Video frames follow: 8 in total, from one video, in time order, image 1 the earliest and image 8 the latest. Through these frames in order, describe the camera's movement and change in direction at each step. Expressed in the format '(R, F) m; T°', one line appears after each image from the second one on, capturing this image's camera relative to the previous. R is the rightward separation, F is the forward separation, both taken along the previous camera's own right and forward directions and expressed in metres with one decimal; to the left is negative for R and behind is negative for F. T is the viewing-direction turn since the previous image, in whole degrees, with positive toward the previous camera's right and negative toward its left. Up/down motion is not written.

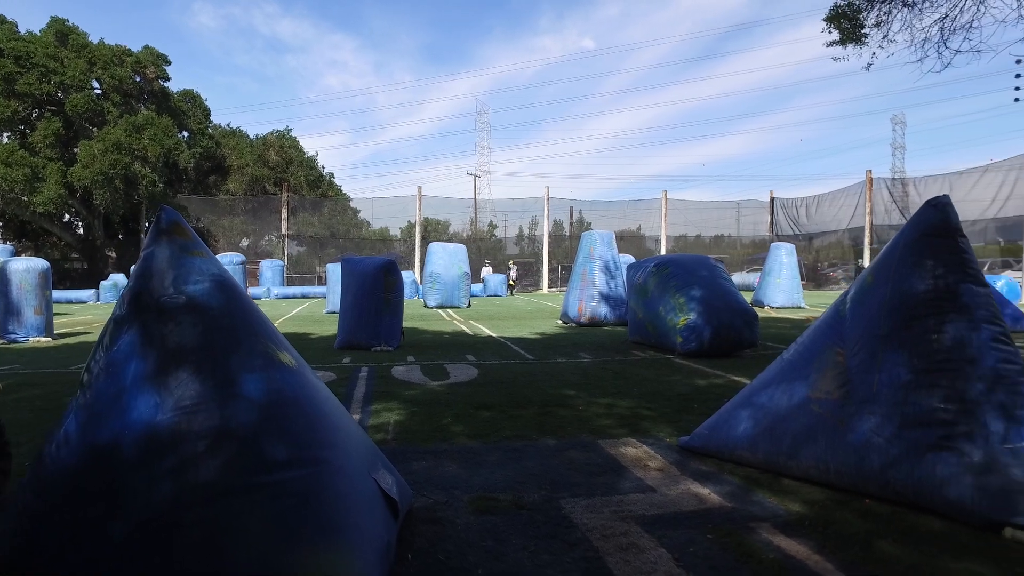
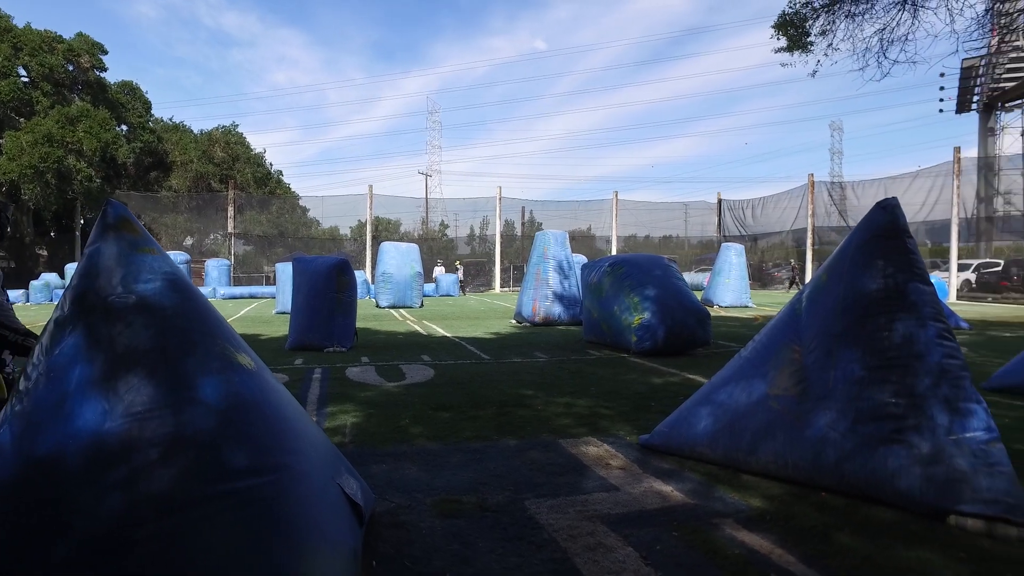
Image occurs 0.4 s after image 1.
(-0.1, 0.0) m; +4°
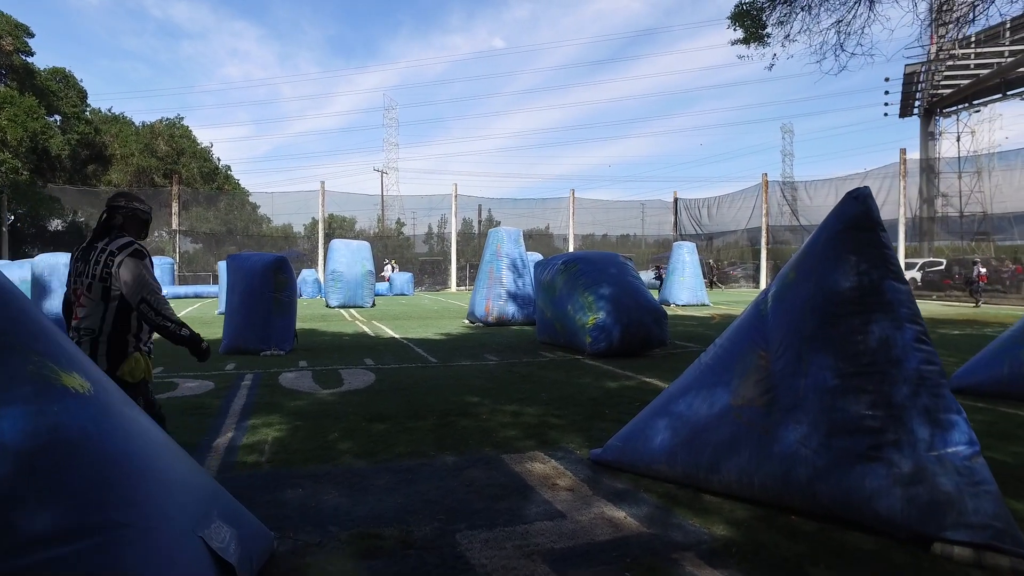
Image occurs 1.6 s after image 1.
(+0.1, +0.5) m; +3°
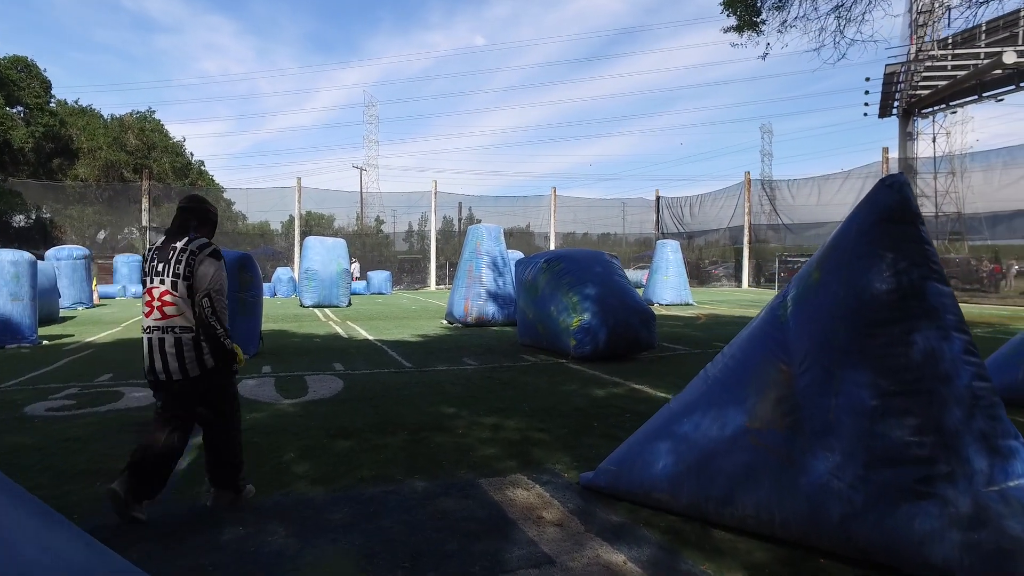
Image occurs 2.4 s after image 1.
(0.0, +0.5) m; +2°
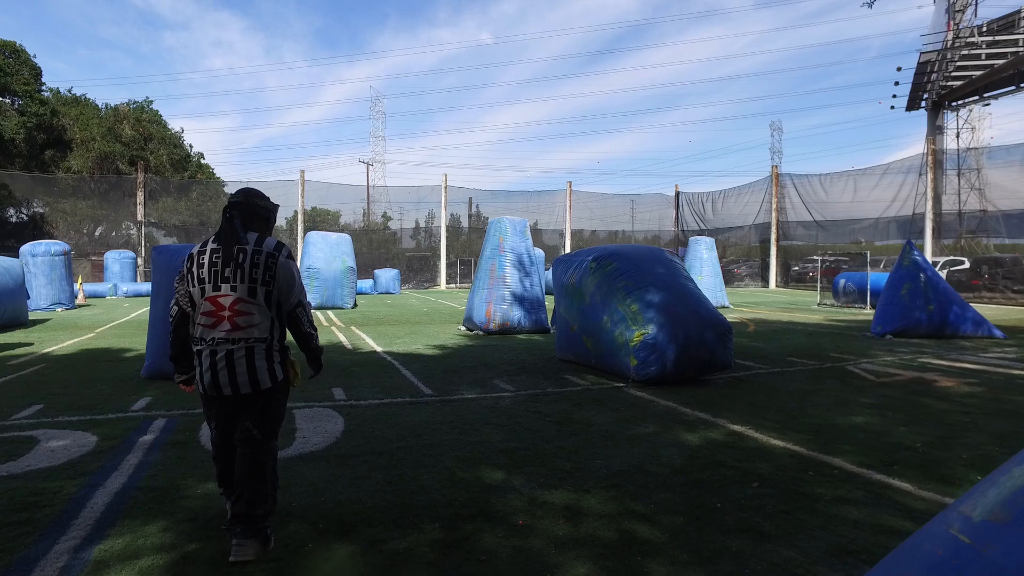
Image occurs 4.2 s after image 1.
(-0.4, +1.7) m; 0°
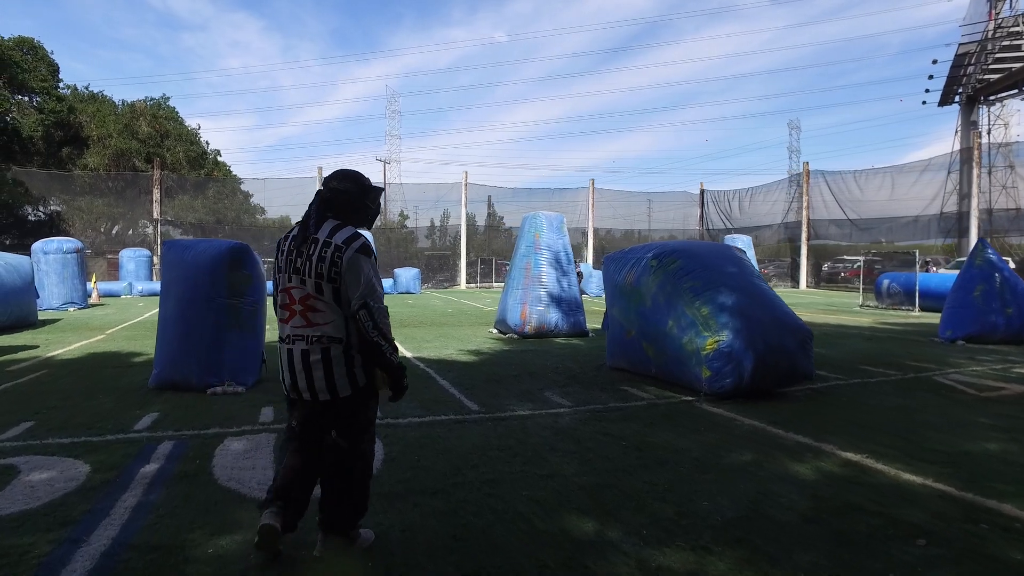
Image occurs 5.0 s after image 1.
(-0.4, +0.8) m; -1°
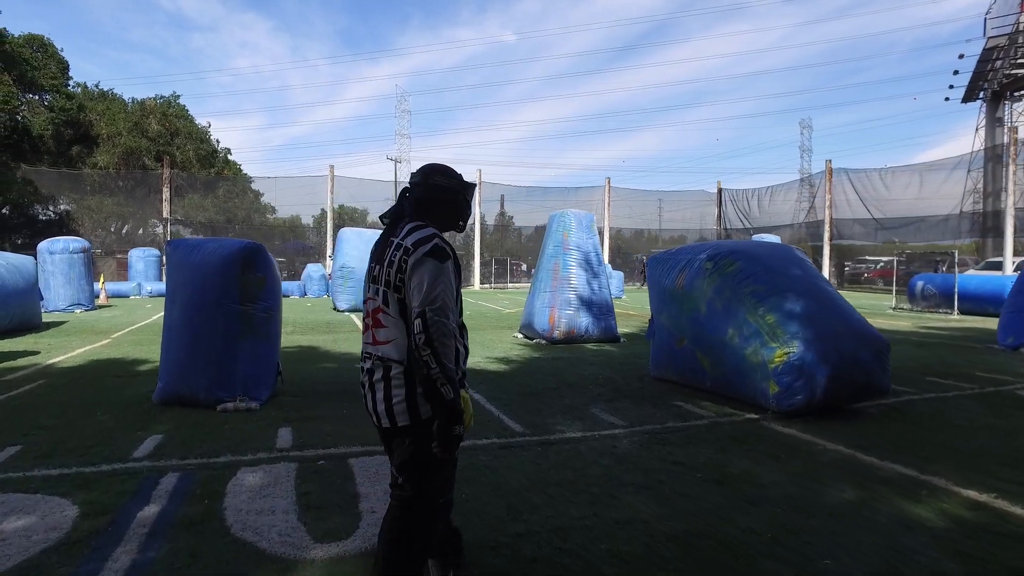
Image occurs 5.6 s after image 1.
(-0.3, +0.6) m; -1°
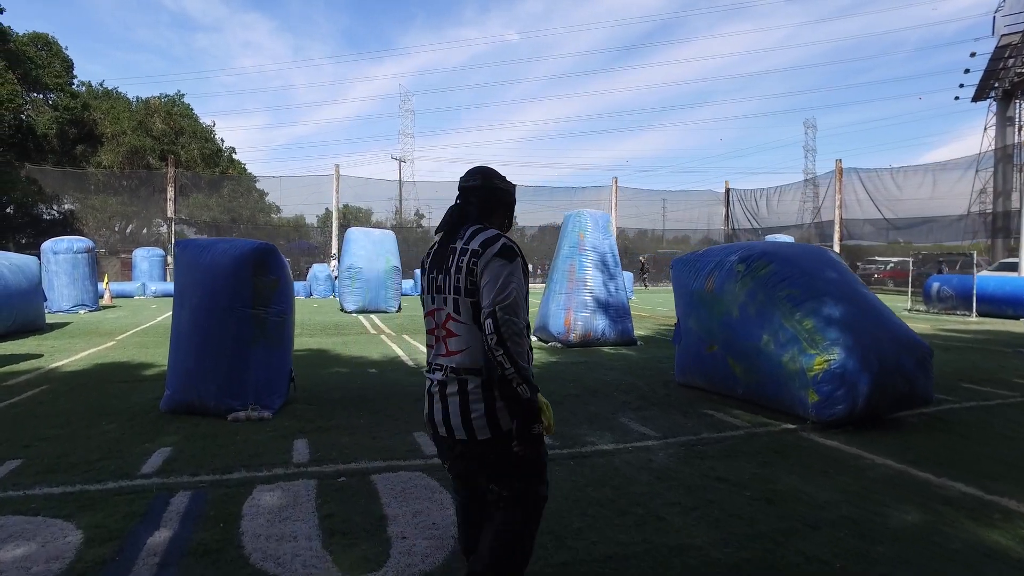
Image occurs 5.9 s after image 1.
(-0.2, +0.3) m; 0°
